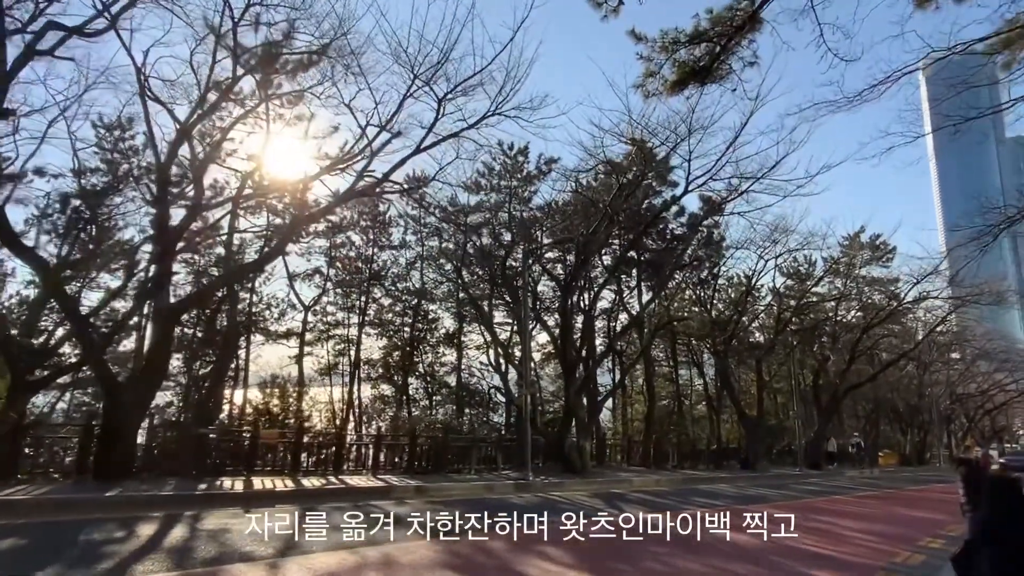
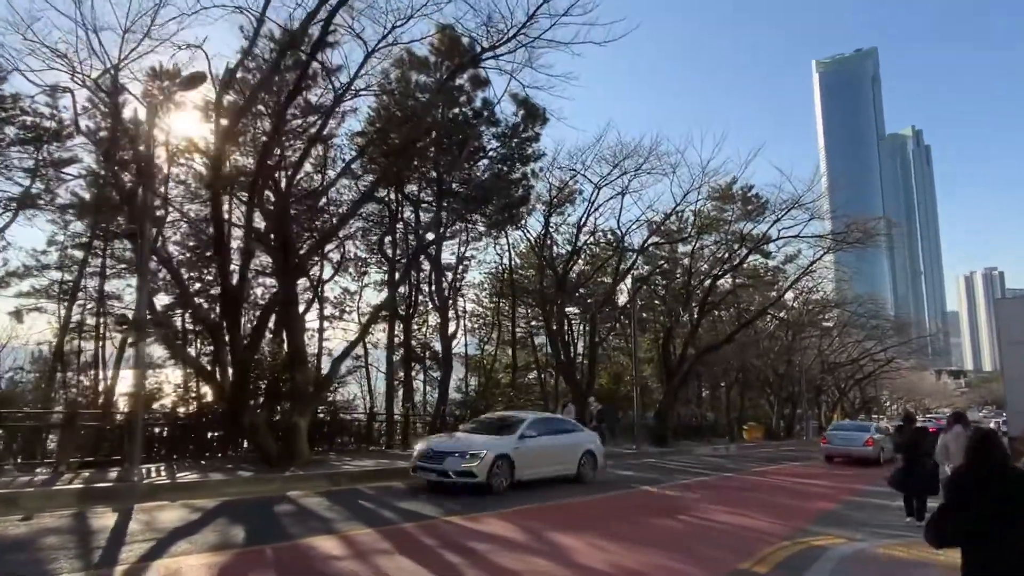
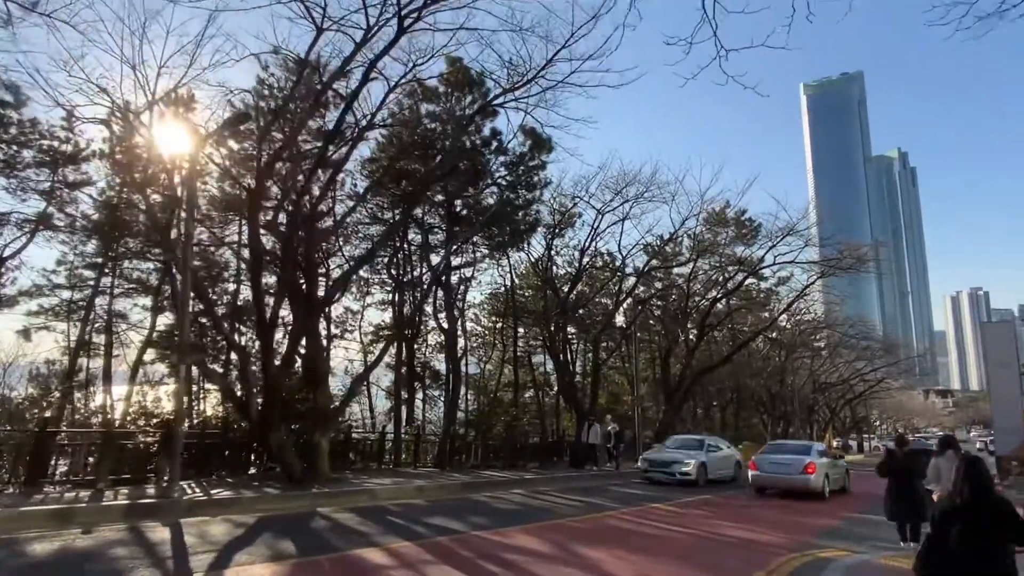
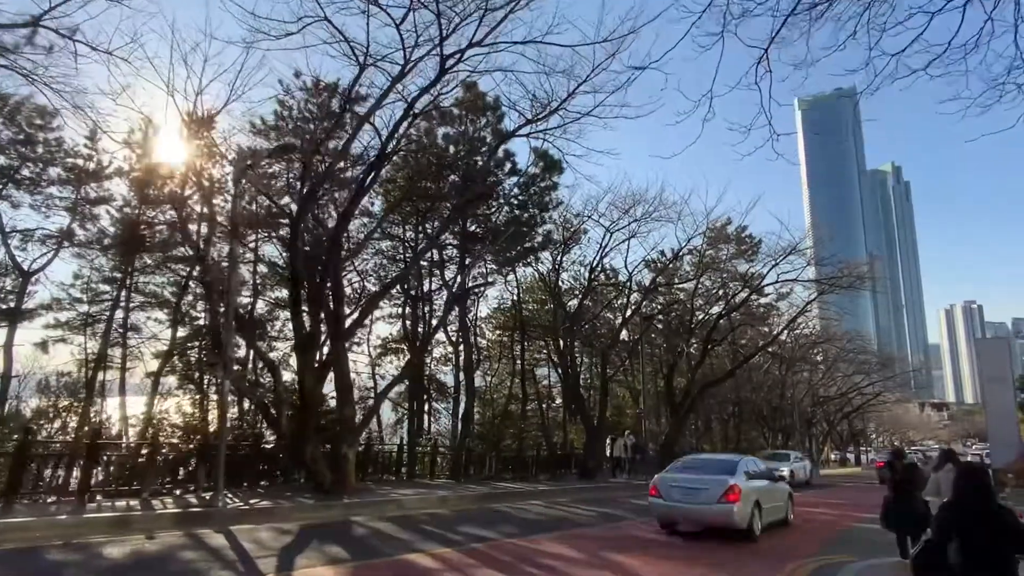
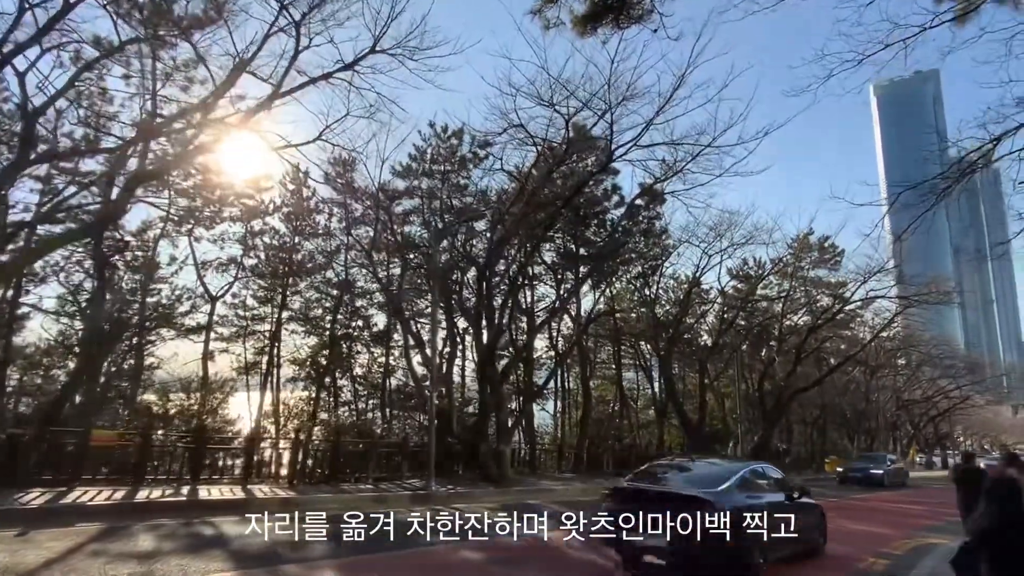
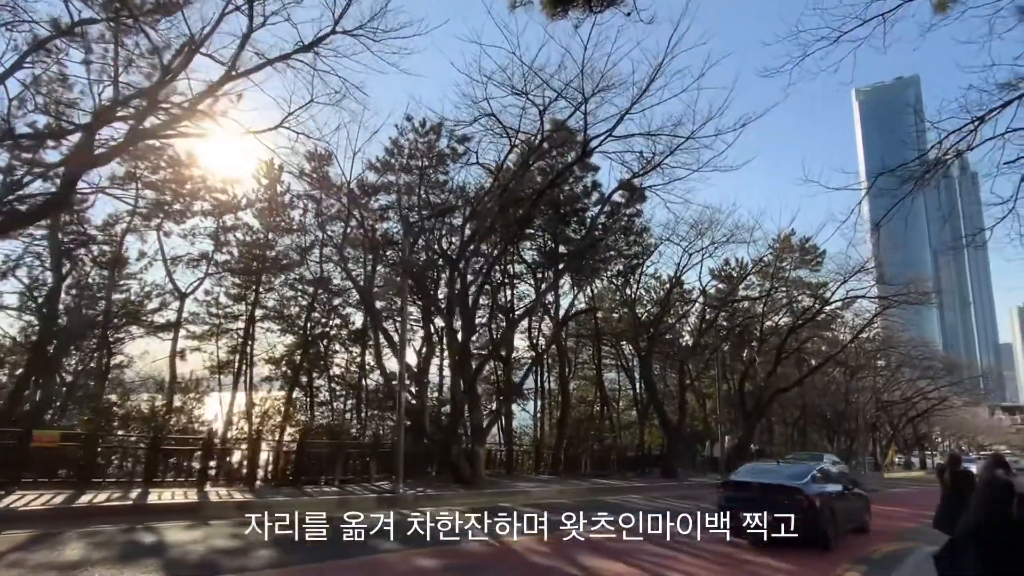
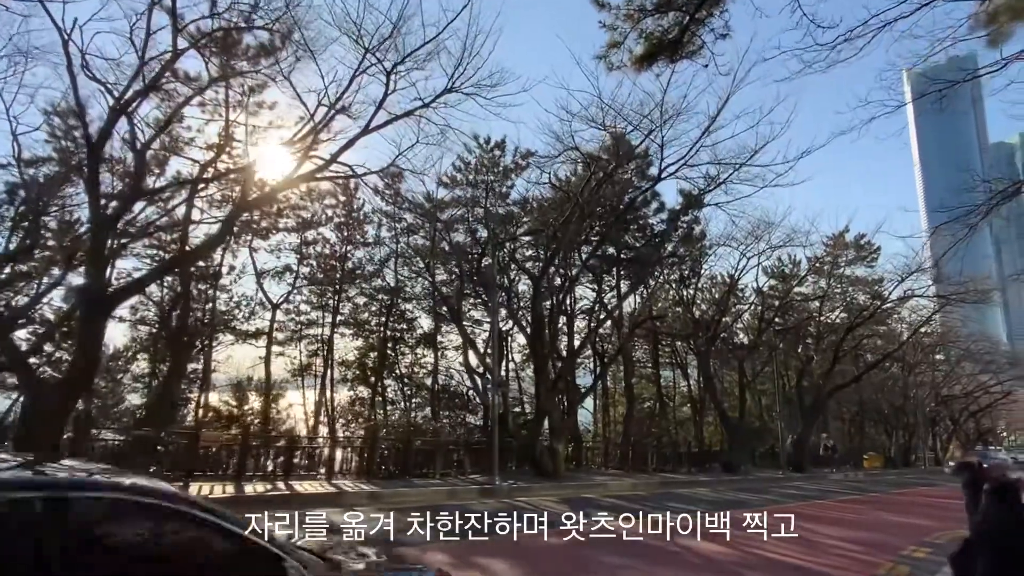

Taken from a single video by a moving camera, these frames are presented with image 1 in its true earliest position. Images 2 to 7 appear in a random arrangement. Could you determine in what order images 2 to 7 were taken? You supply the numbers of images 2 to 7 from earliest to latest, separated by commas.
7, 5, 6, 4, 3, 2
